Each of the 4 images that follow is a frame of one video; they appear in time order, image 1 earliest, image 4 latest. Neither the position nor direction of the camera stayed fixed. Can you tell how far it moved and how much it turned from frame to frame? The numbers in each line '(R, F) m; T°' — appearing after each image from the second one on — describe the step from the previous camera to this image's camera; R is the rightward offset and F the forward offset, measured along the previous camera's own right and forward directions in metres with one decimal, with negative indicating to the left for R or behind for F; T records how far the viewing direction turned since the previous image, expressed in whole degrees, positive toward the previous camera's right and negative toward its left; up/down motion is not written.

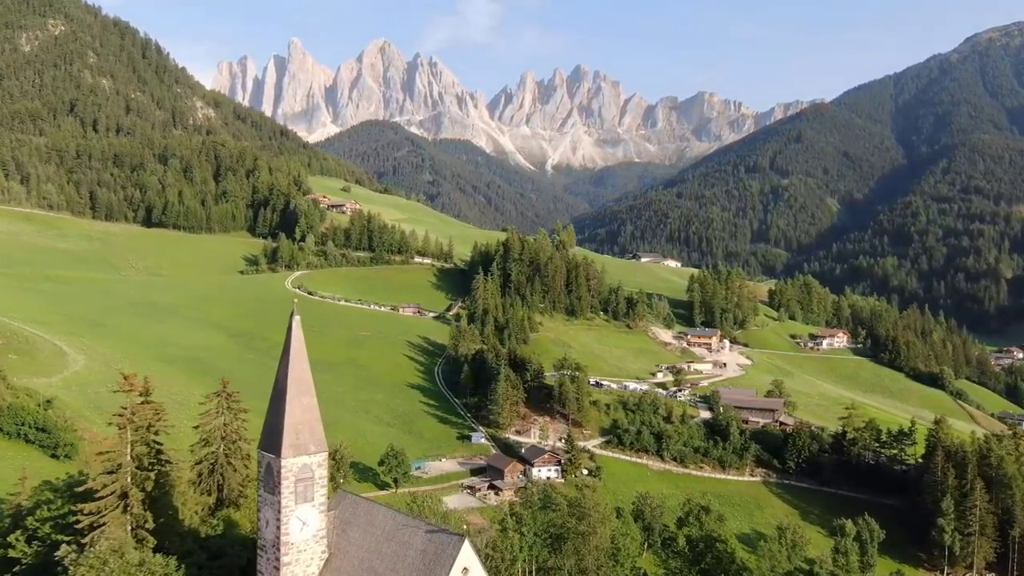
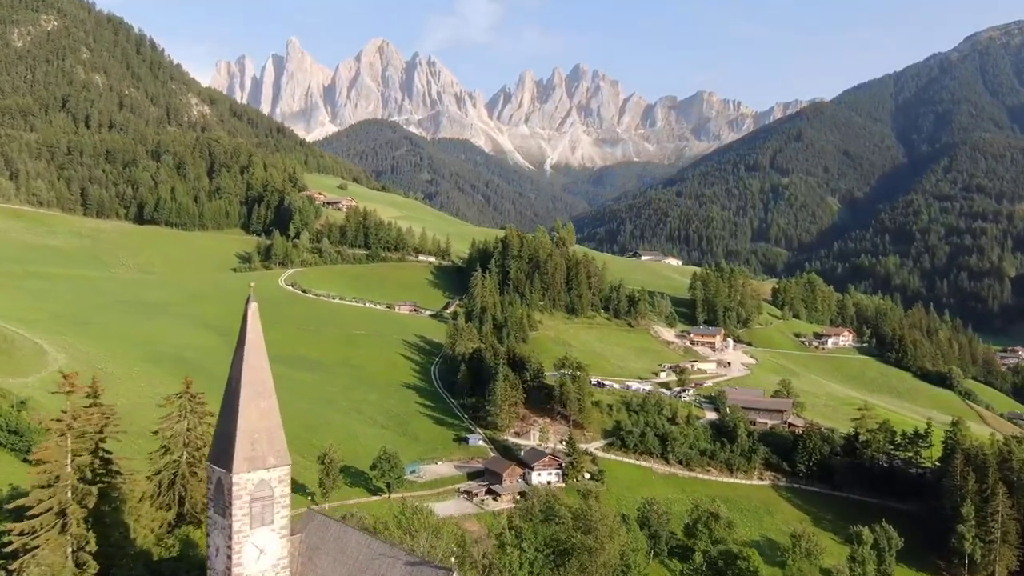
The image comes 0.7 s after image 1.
(0.0, +3.3) m; 0°
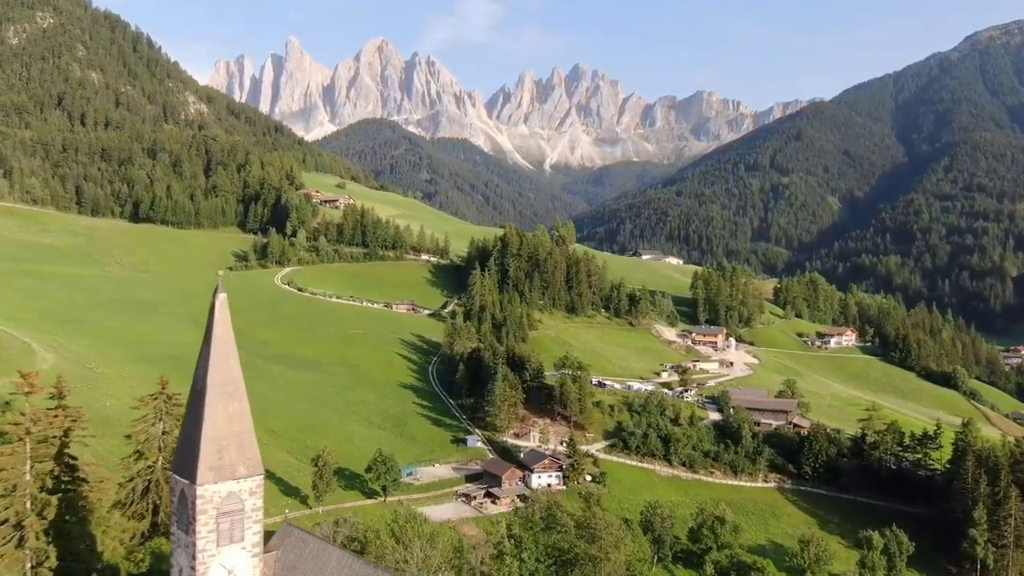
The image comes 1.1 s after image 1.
(0.0, +1.8) m; 0°
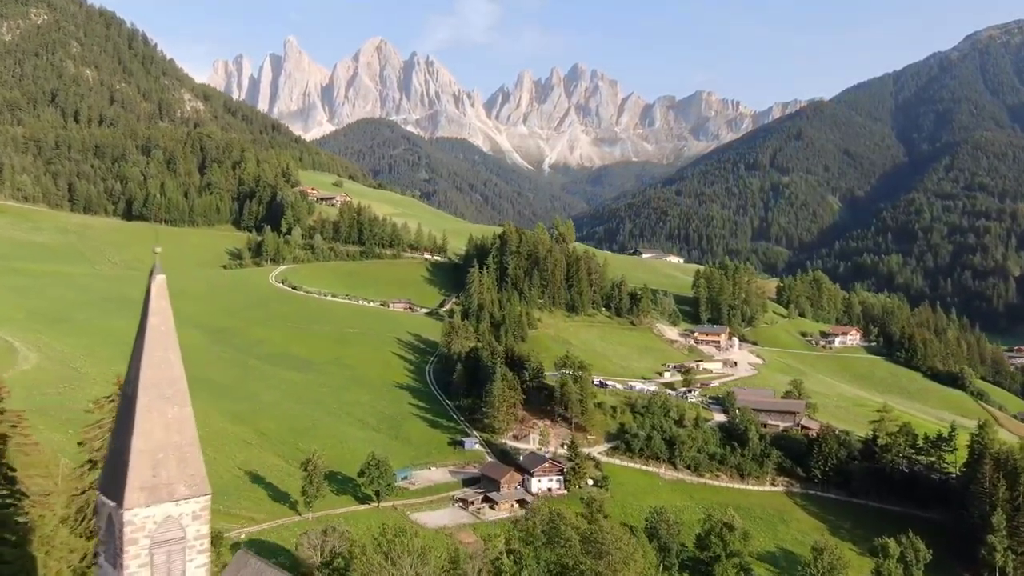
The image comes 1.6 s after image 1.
(0.0, +2.7) m; 0°
